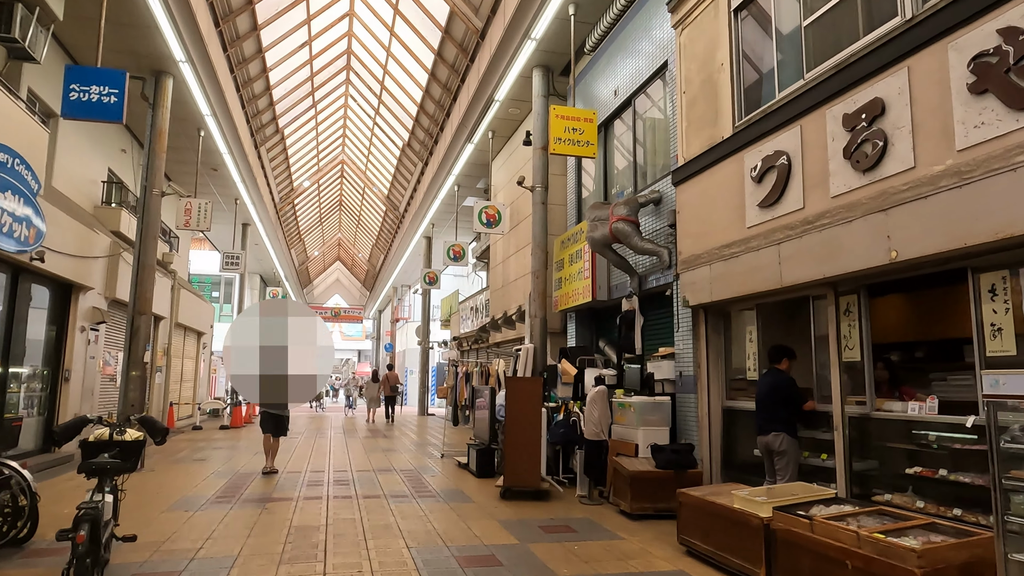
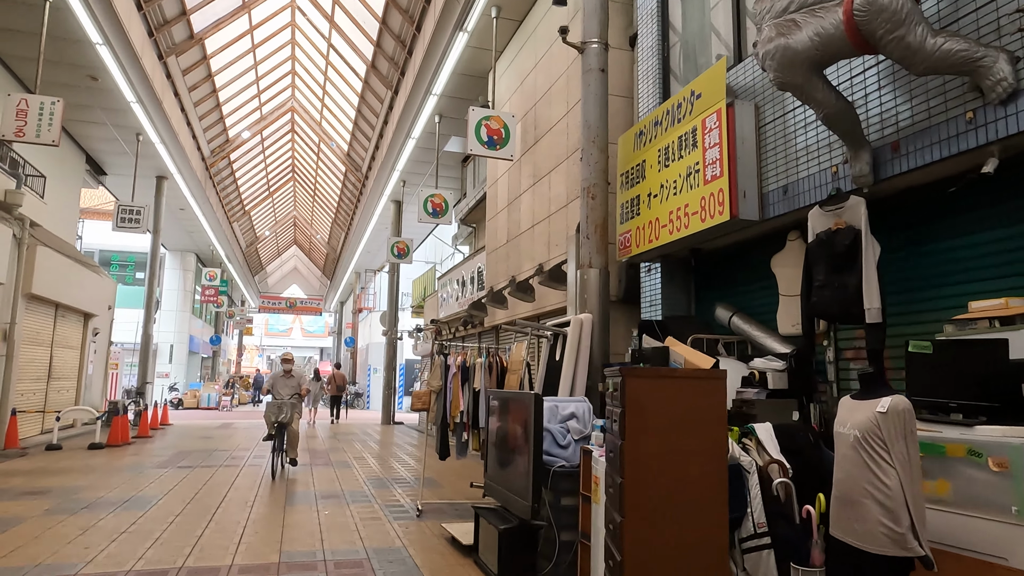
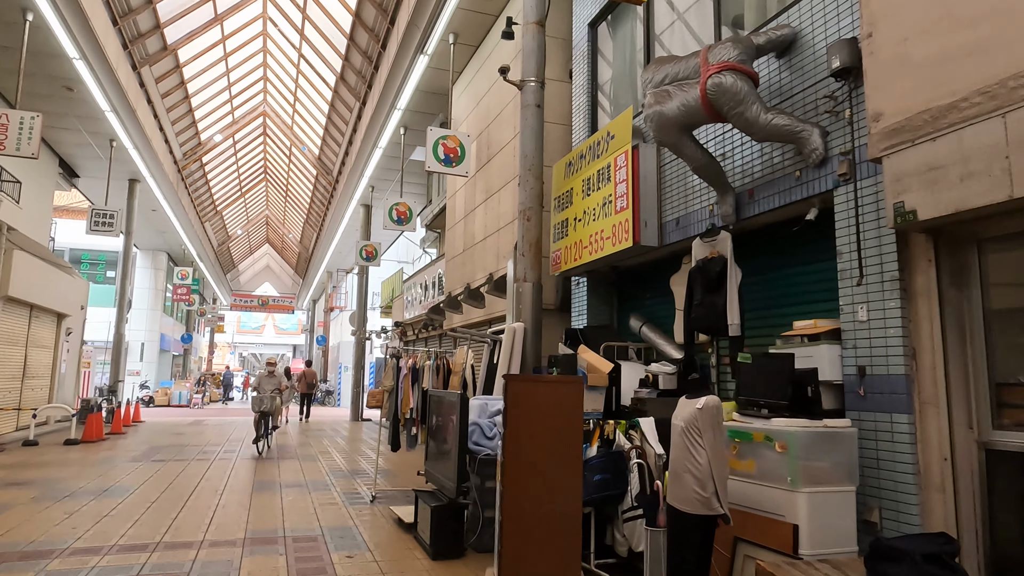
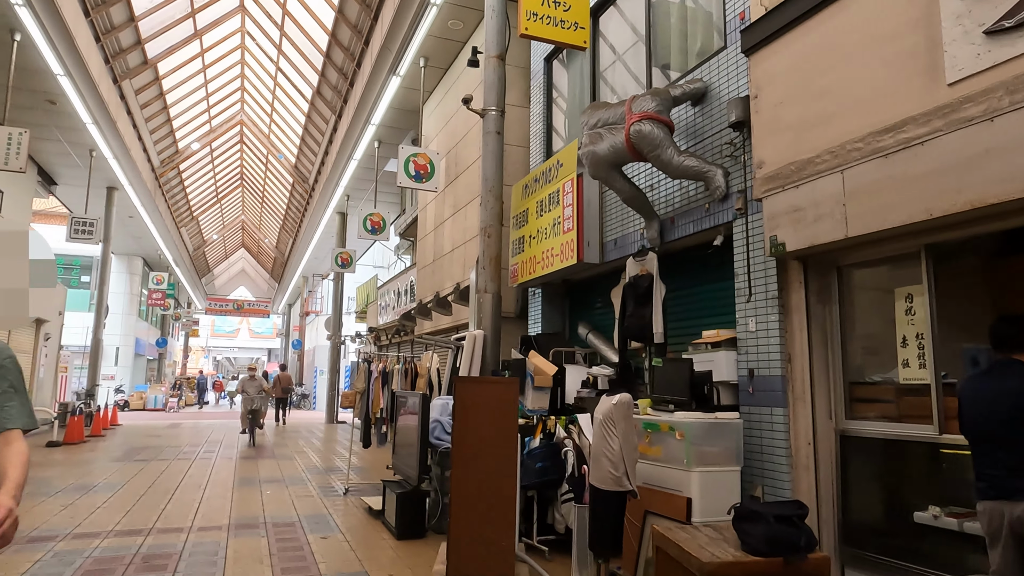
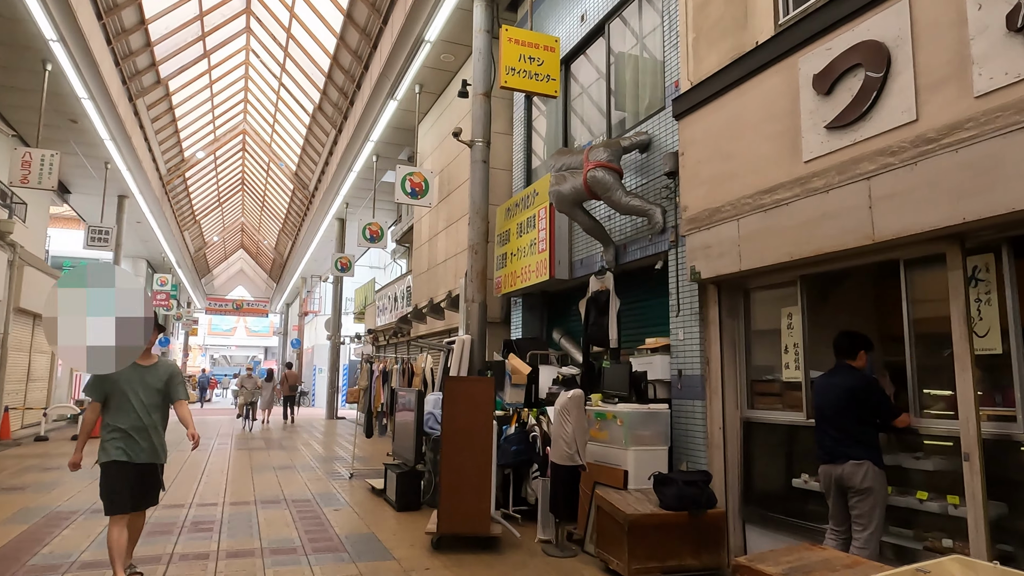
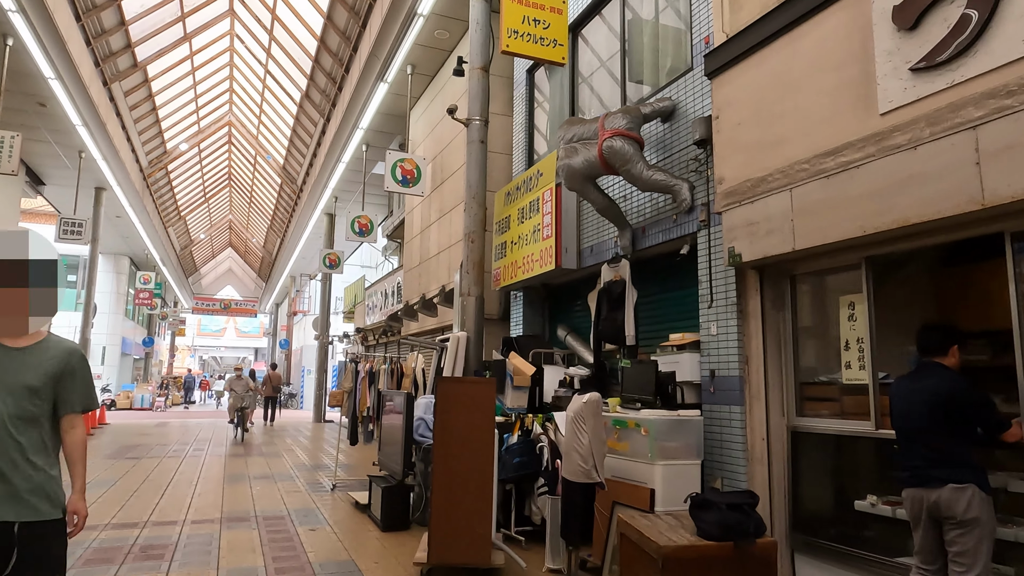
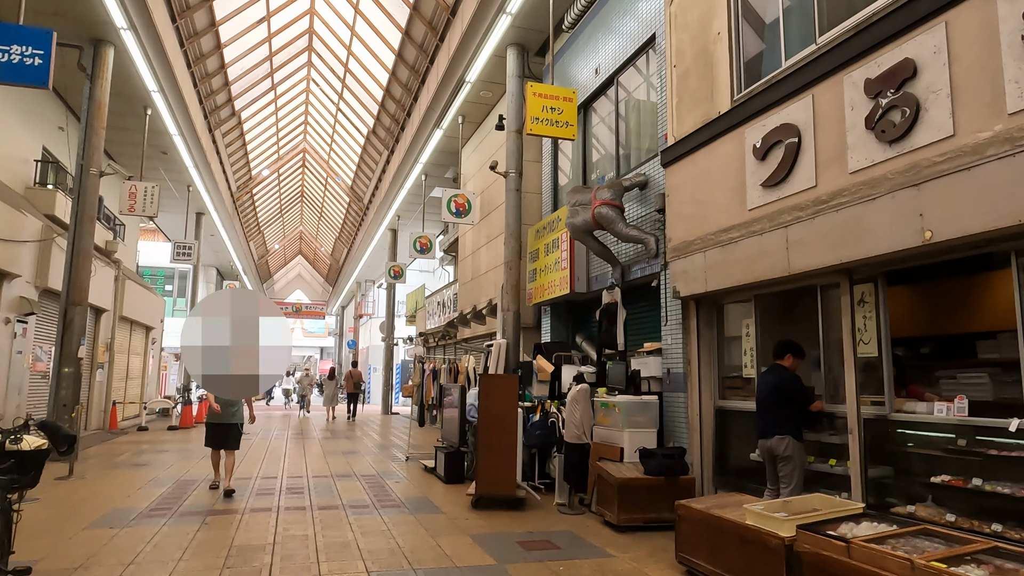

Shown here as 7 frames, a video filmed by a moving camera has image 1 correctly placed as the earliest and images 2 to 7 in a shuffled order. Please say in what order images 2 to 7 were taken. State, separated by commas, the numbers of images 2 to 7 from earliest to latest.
7, 5, 6, 4, 3, 2
